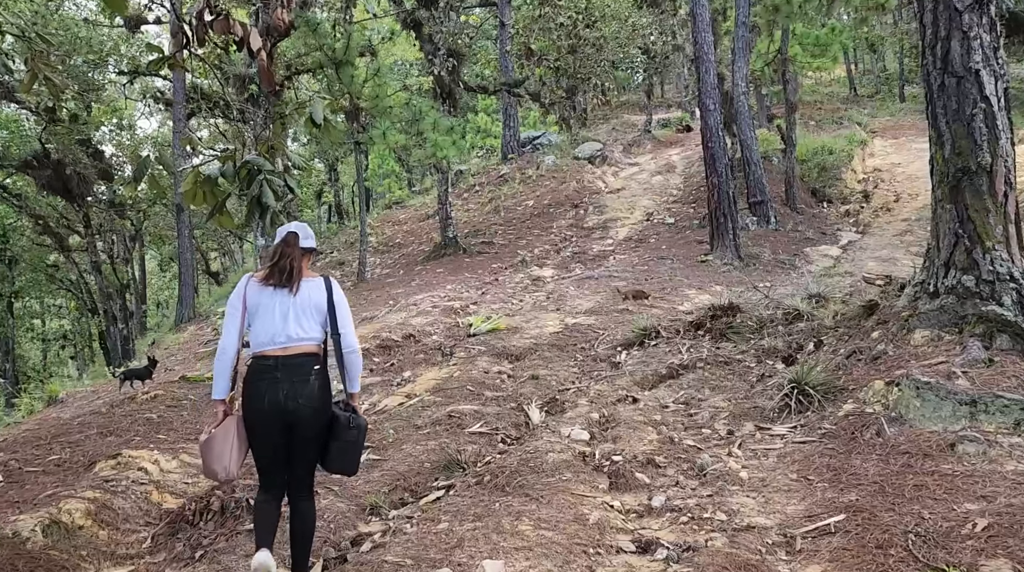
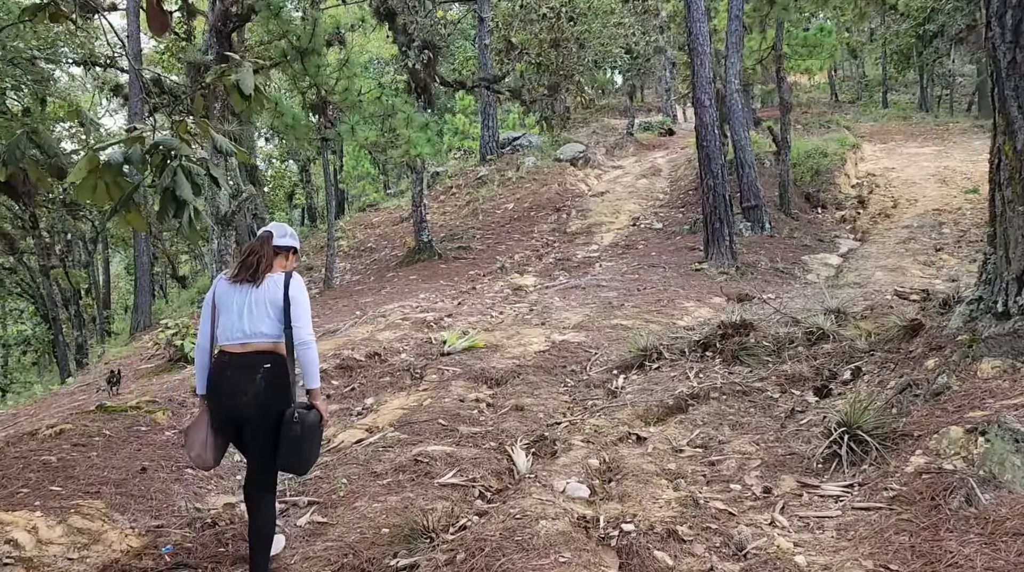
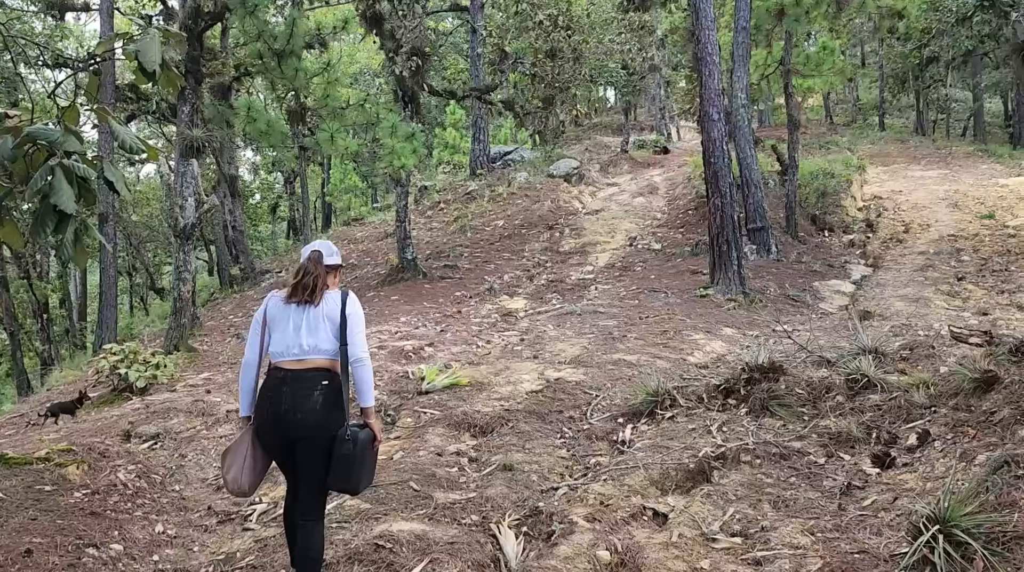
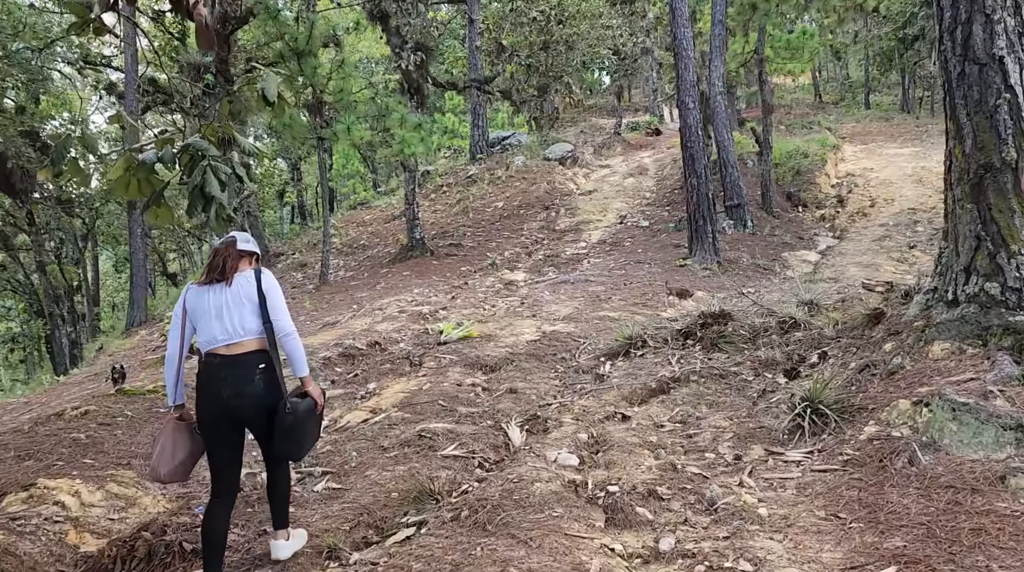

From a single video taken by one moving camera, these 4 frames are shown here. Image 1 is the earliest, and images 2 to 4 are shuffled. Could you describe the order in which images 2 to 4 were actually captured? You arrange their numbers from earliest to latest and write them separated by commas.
4, 2, 3
